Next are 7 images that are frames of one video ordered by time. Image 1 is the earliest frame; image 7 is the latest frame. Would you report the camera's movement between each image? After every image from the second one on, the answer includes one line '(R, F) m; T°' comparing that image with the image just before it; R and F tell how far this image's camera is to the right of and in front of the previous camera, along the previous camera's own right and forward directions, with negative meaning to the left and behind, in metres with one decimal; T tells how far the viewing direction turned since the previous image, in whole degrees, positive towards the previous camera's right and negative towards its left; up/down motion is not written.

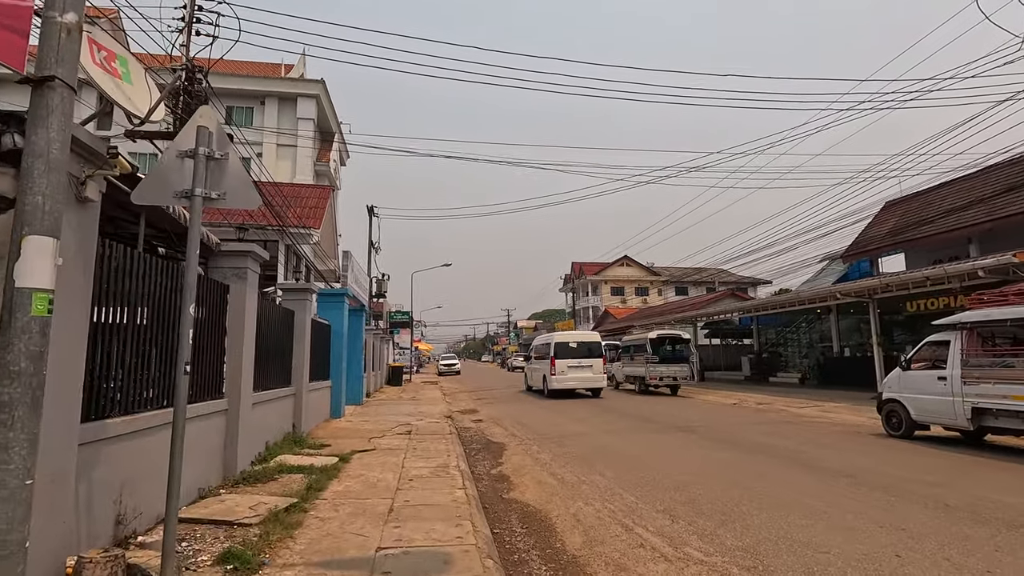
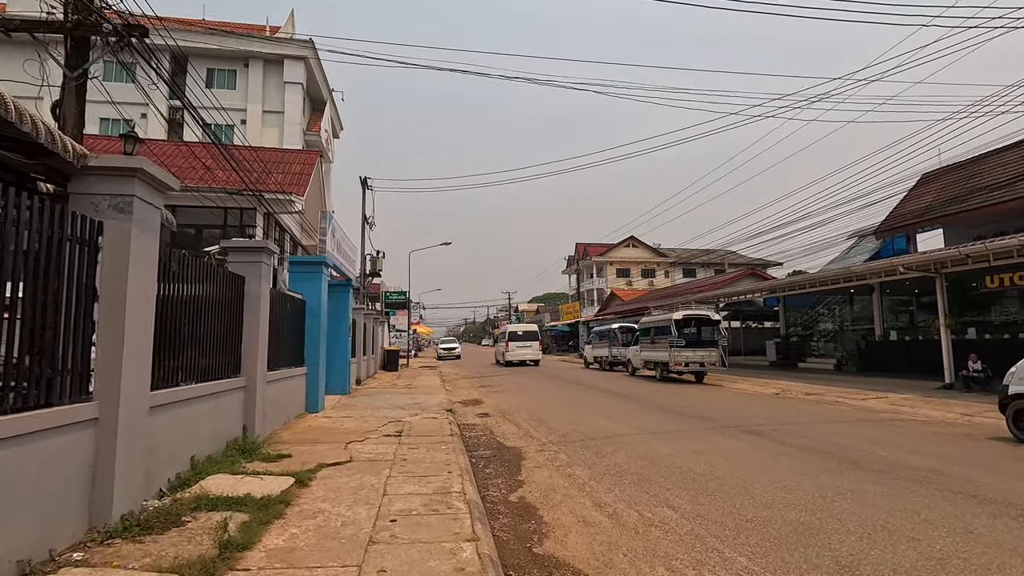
(-0.3, +2.5) m; 0°
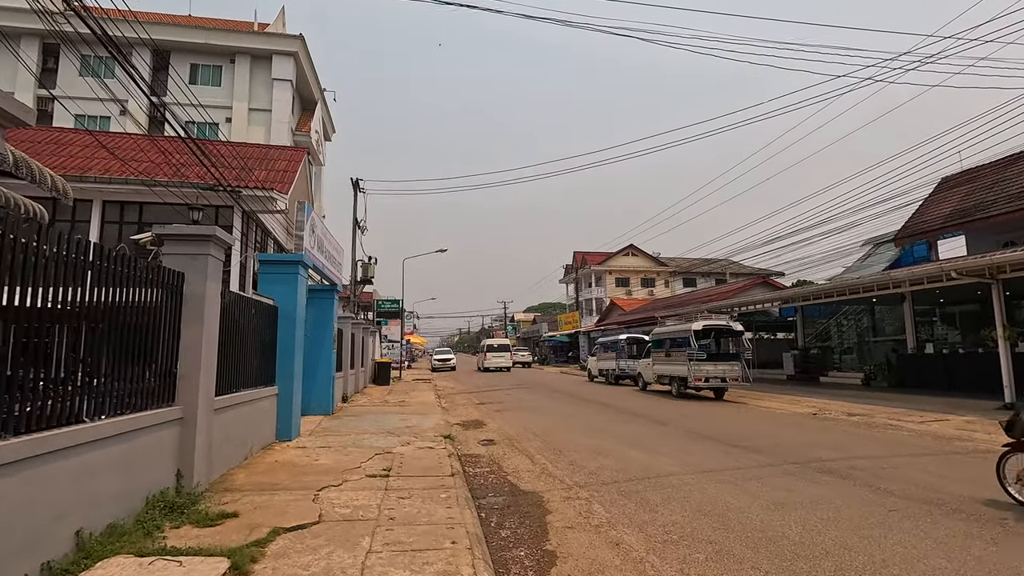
(-0.3, +1.8) m; +1°
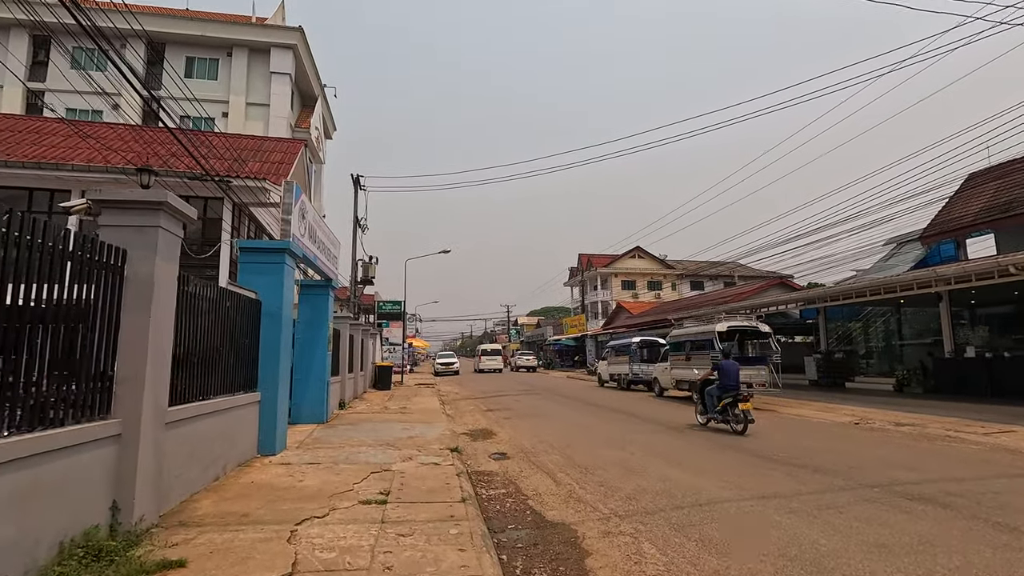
(-0.3, +1.3) m; 0°
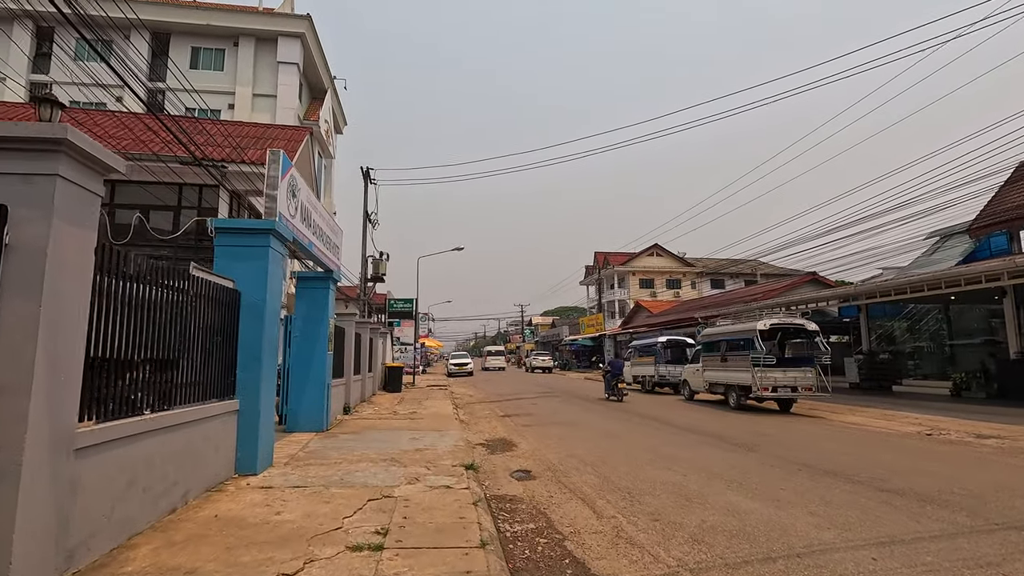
(-0.2, +1.5) m; -1°
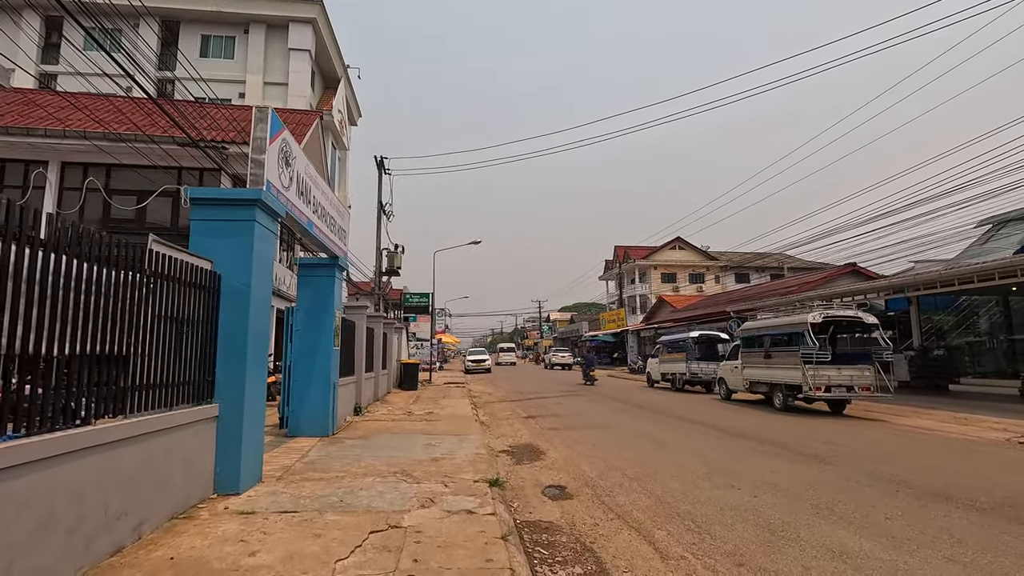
(-0.2, +1.3) m; -2°
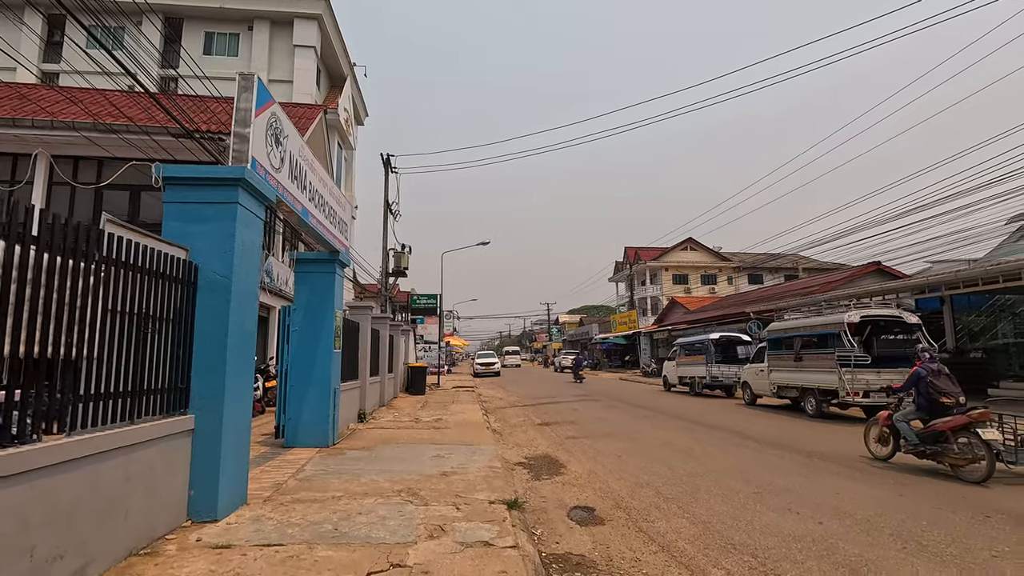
(-0.2, +0.9) m; -1°
